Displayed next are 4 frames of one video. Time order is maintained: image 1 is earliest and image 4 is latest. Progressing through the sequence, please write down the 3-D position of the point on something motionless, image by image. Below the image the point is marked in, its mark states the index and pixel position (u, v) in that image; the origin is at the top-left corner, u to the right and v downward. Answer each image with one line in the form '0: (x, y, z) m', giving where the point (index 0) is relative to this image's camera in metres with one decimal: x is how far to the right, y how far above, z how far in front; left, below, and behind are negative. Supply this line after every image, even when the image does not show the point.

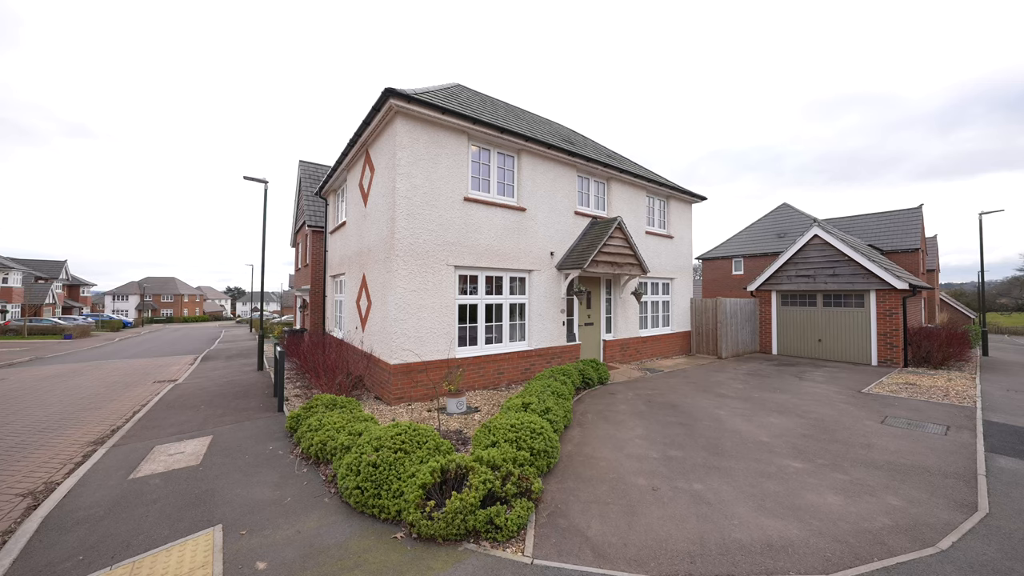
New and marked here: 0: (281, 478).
0: (-2.4, -2.0, +4.2) m
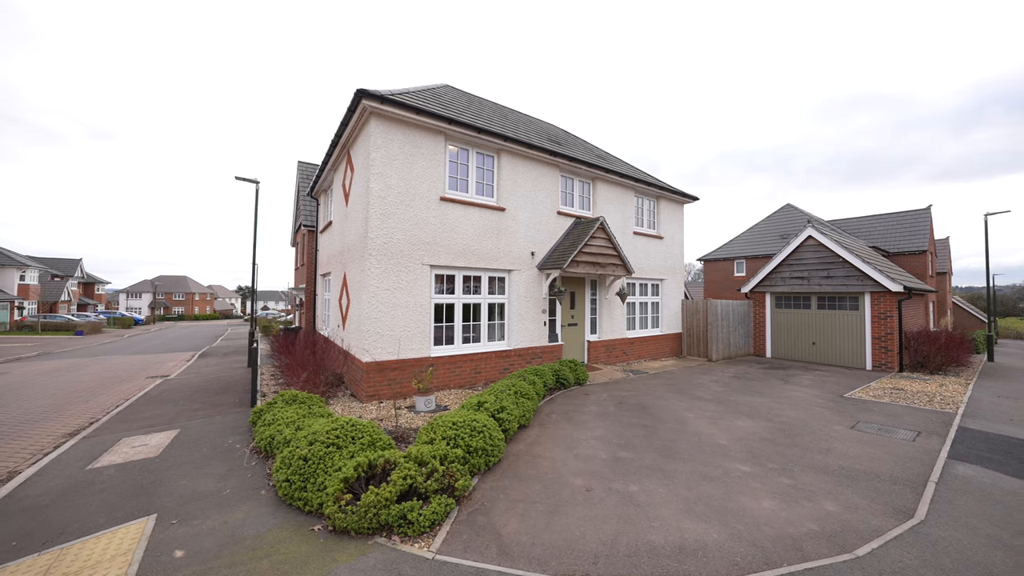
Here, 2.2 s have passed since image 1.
0: (-3.1, -2.0, +4.3) m
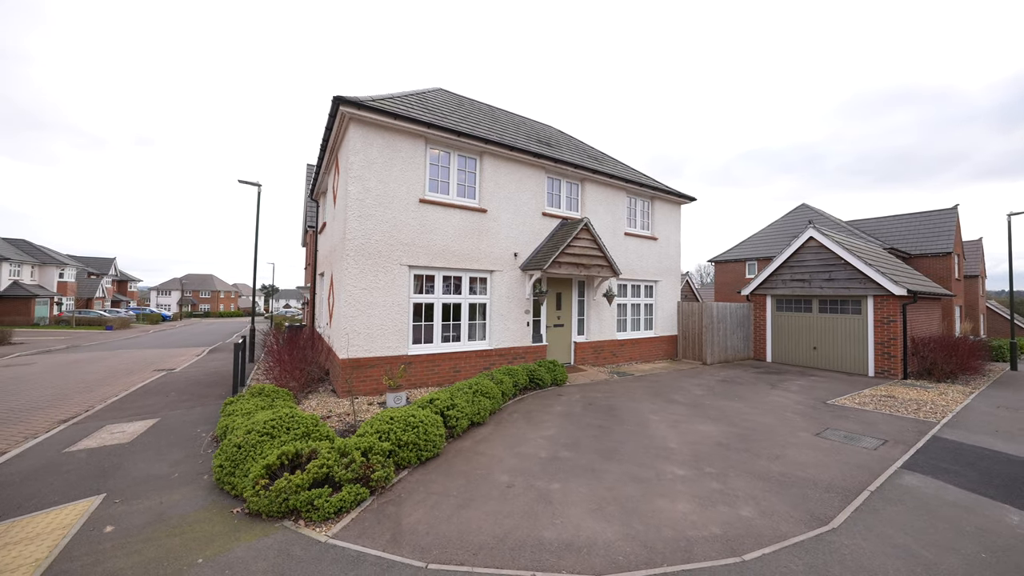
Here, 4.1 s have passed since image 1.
0: (-3.8, -2.0, +4.6) m
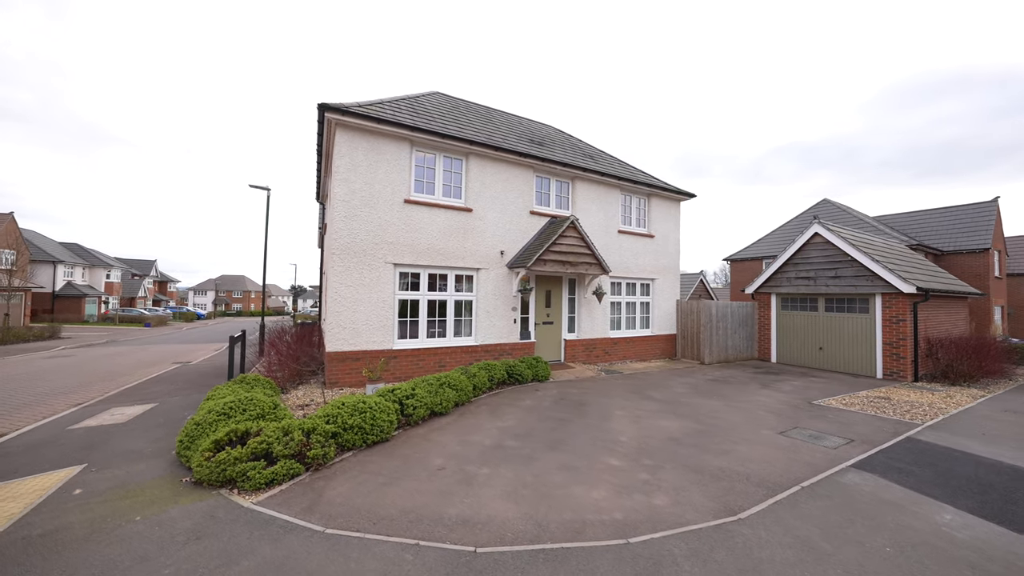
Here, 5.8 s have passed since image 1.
0: (-4.5, -1.9, +5.0) m
